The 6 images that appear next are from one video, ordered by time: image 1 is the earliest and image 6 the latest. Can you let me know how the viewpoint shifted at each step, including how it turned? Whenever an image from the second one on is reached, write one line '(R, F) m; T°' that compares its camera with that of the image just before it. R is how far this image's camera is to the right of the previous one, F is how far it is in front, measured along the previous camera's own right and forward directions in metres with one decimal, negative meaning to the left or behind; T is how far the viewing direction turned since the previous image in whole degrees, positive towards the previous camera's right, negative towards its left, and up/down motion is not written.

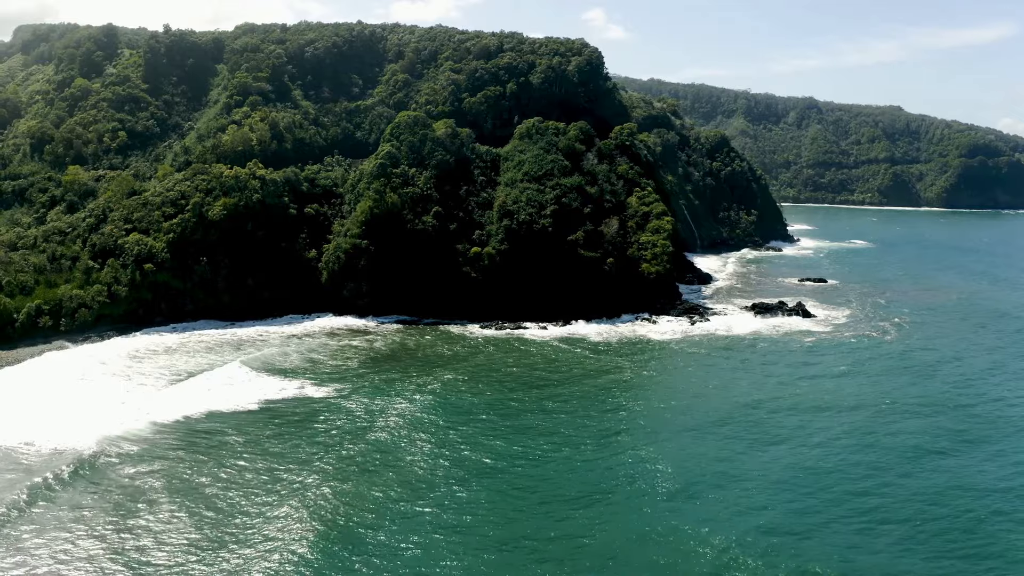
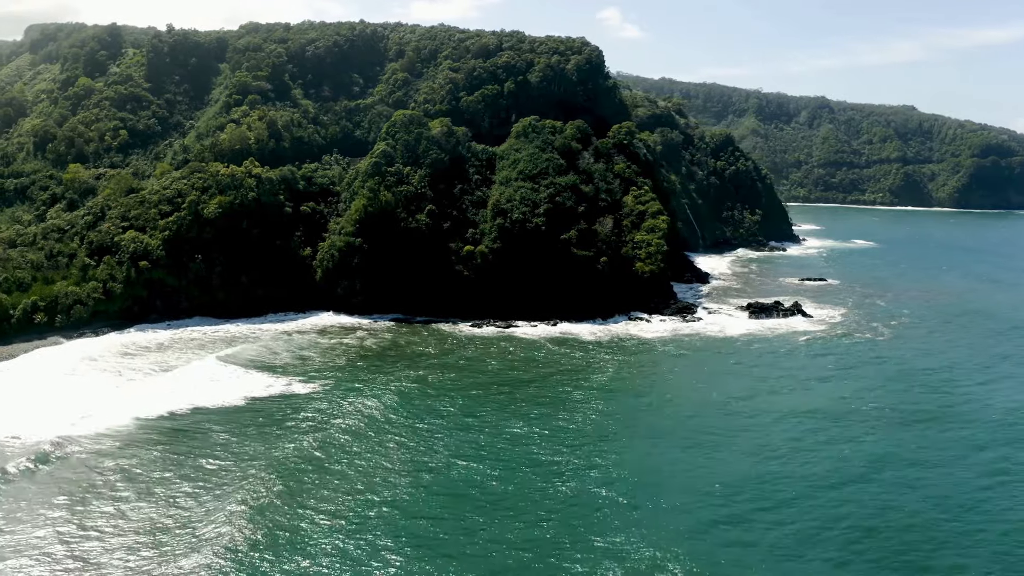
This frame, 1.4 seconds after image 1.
(+1.5, 0.0) m; -1°
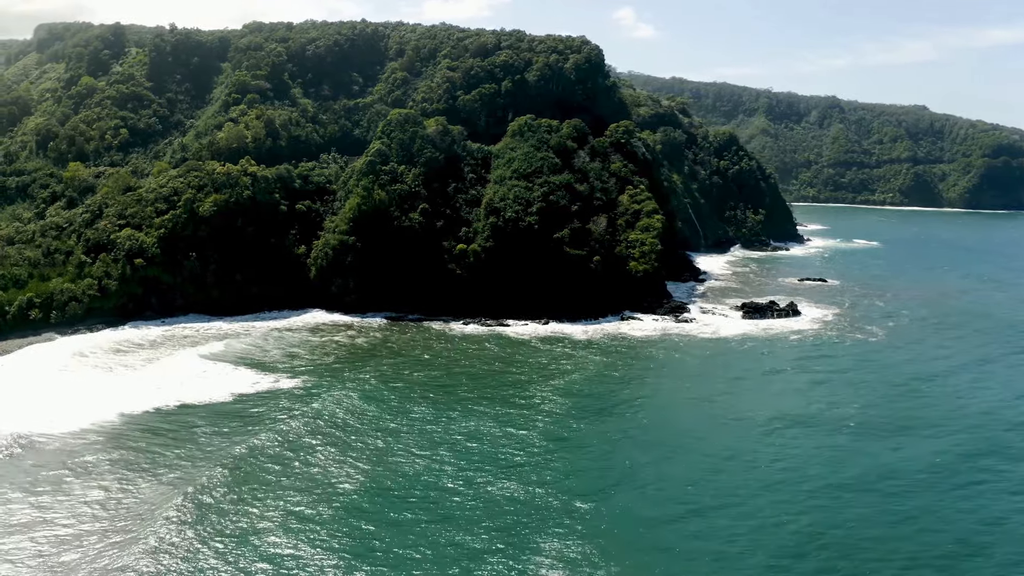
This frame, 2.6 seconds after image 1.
(+1.5, 0.0) m; -1°
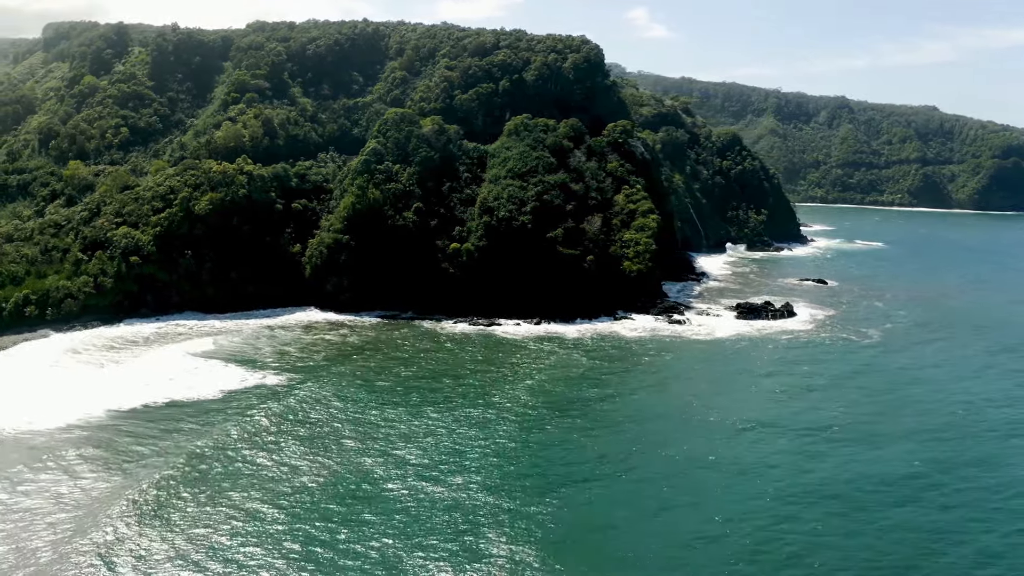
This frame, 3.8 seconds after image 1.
(+1.3, 0.0) m; -1°
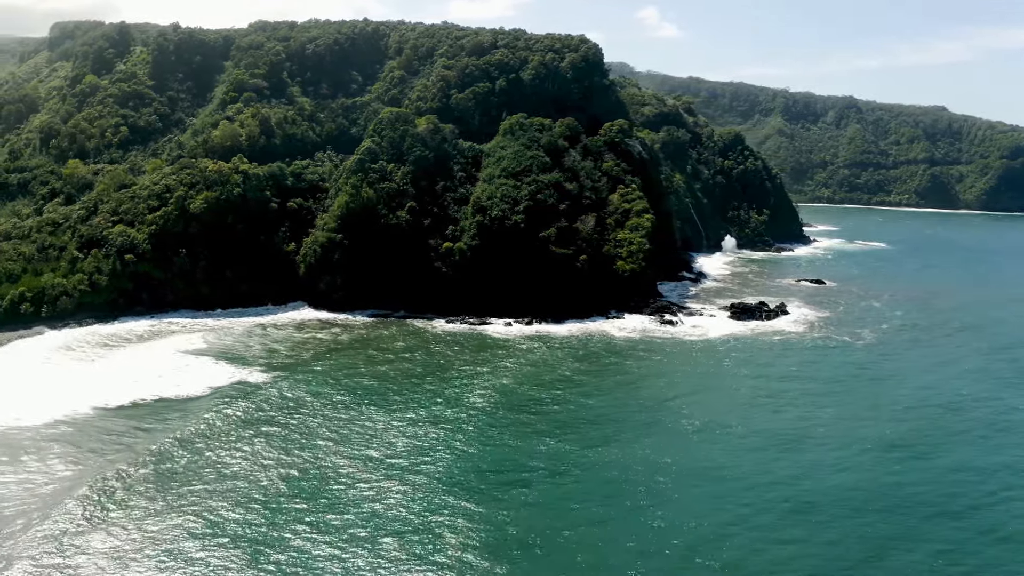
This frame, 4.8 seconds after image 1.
(+1.3, 0.0) m; -1°
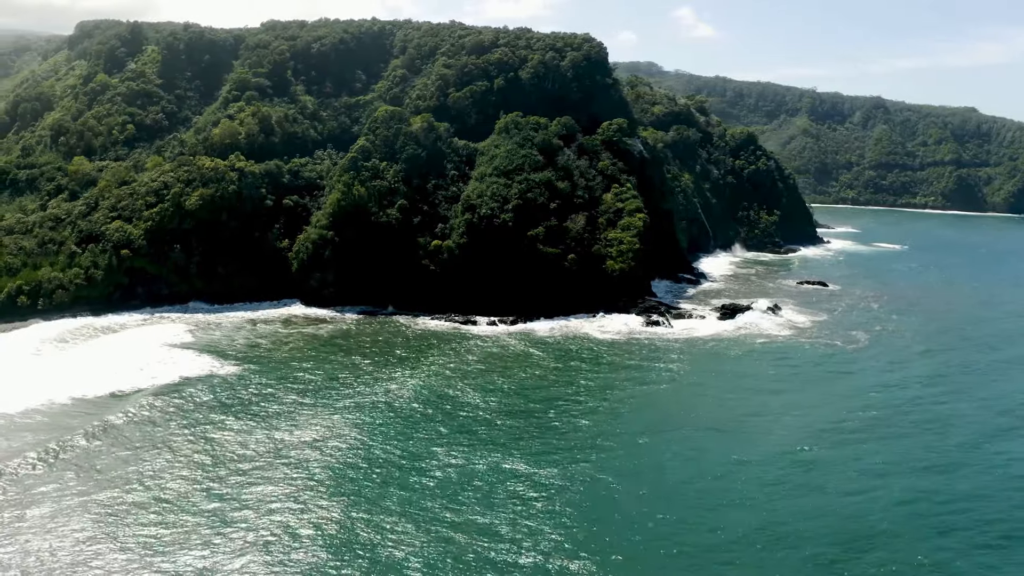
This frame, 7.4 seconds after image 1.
(+3.0, 0.0) m; -2°
